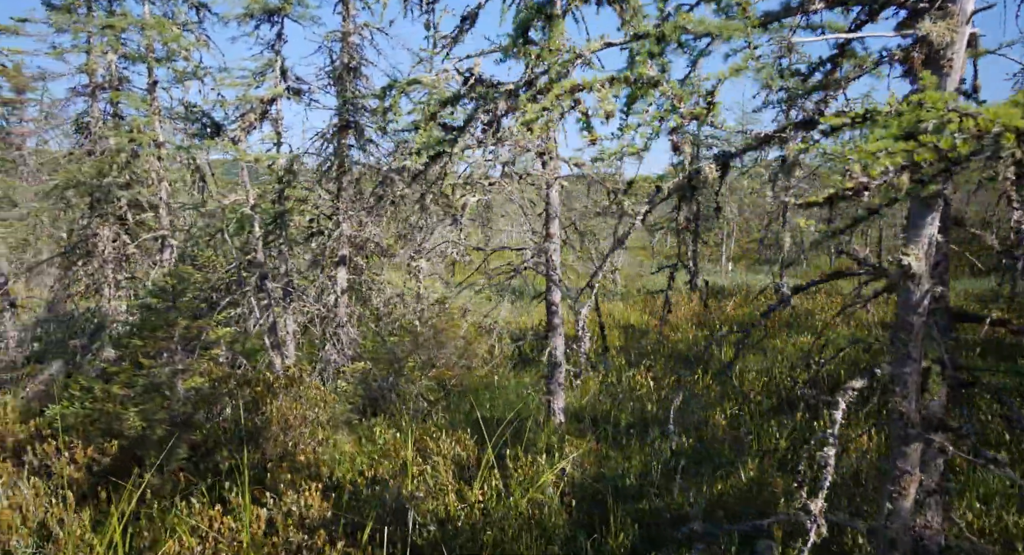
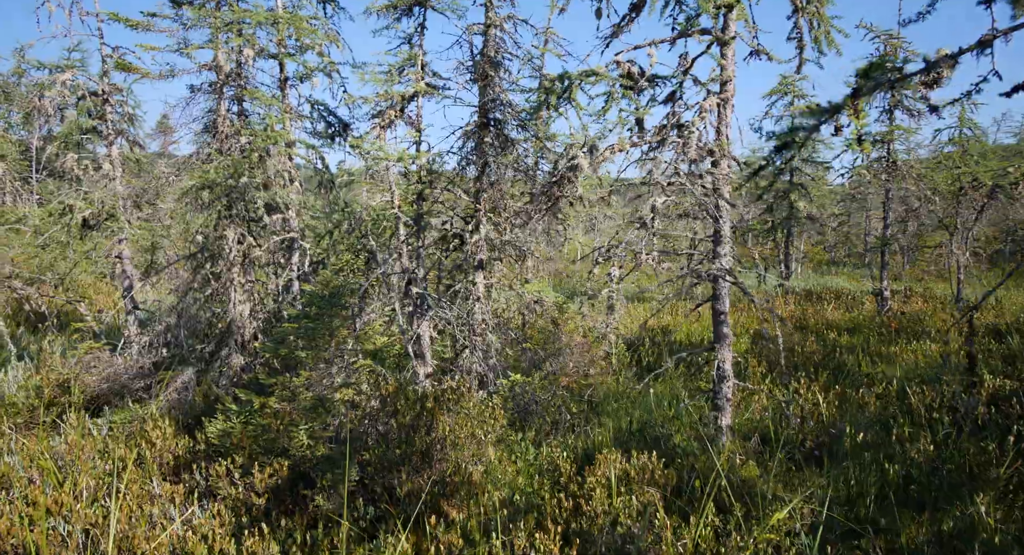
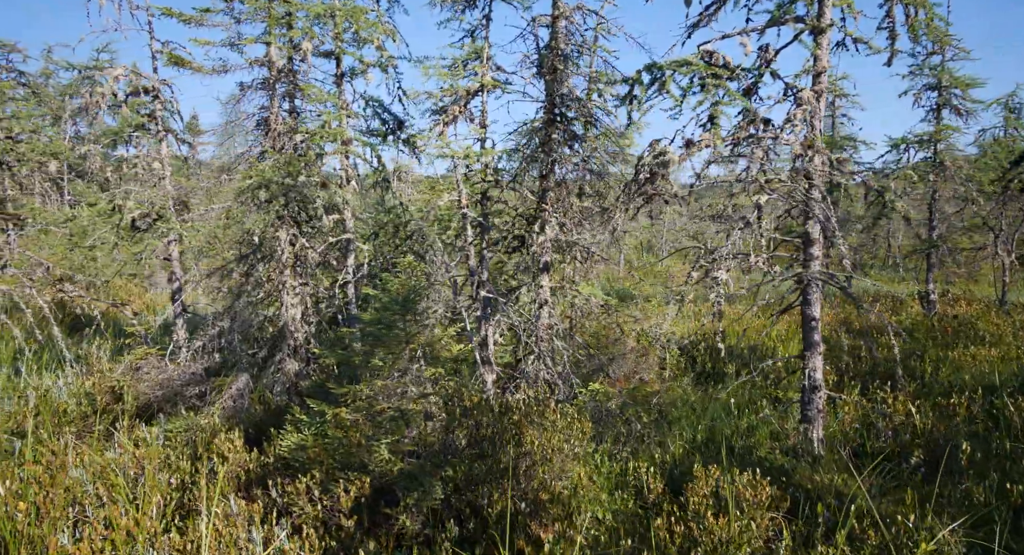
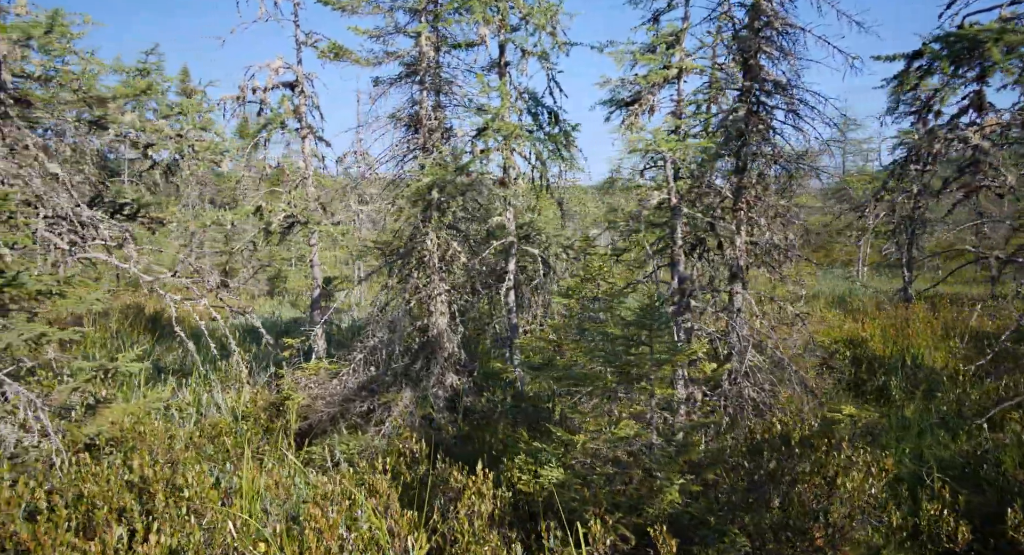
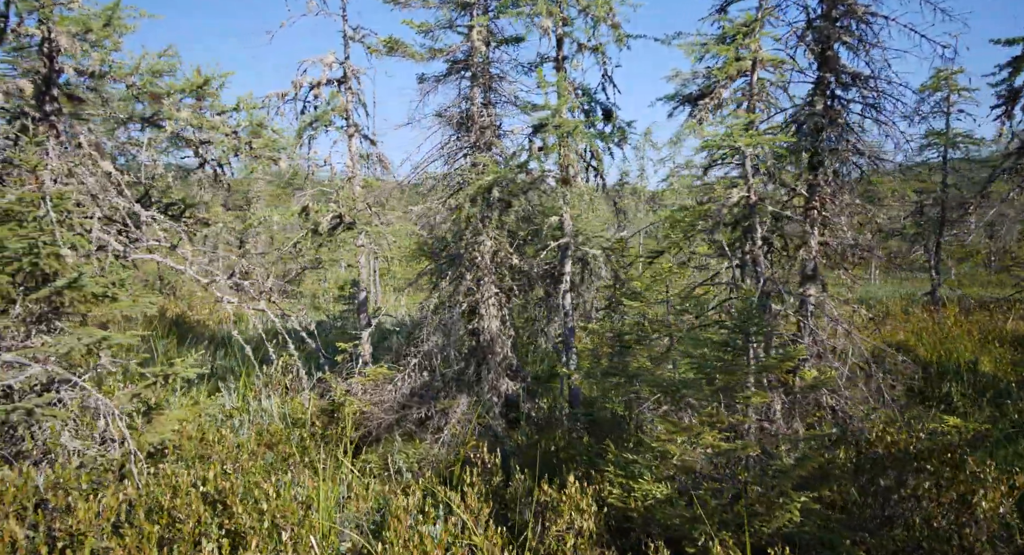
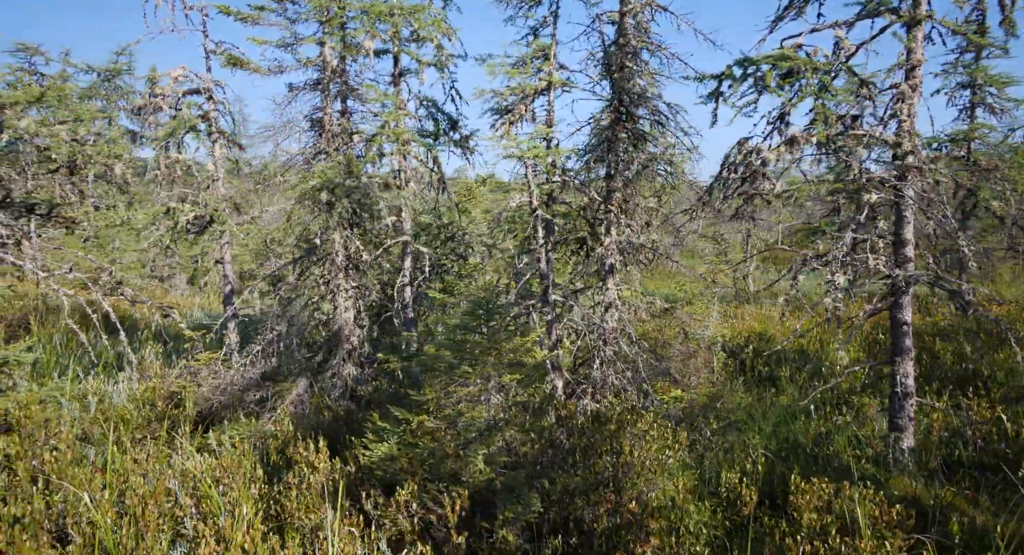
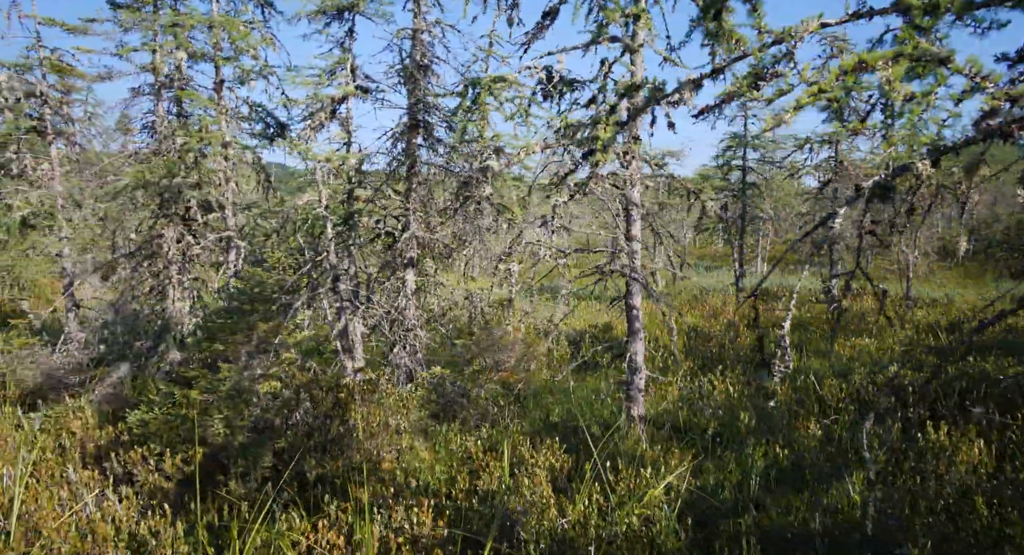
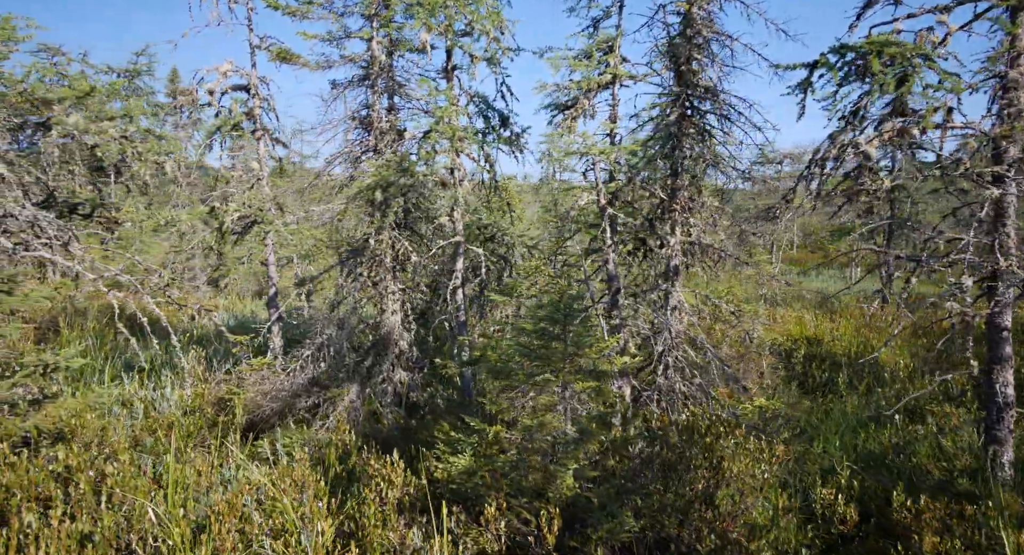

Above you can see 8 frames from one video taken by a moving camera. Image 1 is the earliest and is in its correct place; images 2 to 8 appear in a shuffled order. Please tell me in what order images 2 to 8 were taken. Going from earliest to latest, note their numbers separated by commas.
7, 2, 3, 6, 8, 4, 5
